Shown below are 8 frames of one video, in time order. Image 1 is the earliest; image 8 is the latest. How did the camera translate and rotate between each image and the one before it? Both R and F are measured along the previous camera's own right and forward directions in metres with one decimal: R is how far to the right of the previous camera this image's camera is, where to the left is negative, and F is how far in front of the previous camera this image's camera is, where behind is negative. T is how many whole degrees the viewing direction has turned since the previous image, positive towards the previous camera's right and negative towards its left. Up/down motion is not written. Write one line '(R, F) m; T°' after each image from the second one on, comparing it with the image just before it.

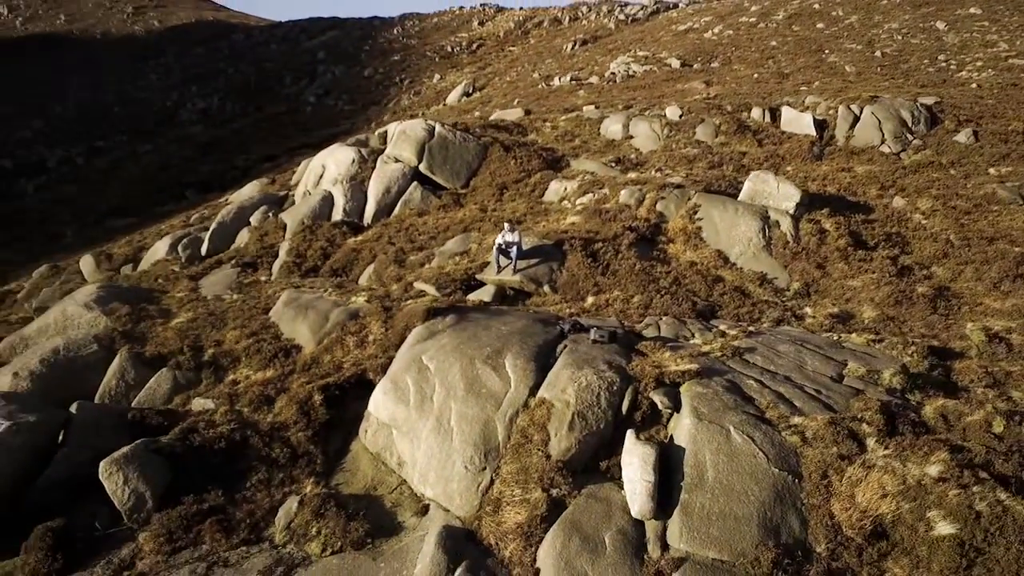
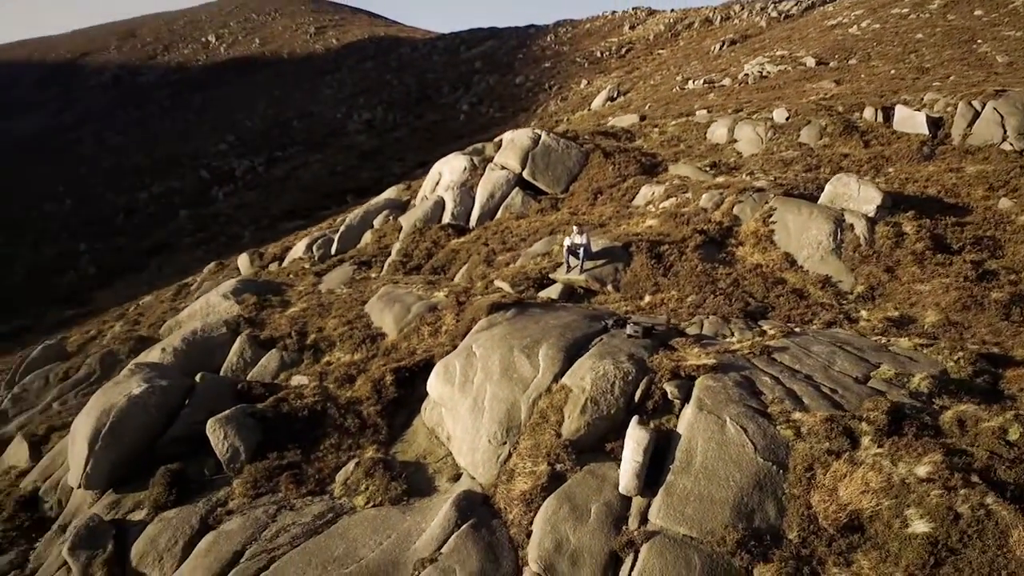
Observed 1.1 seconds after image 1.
(+2.2, -1.1) m; -13°
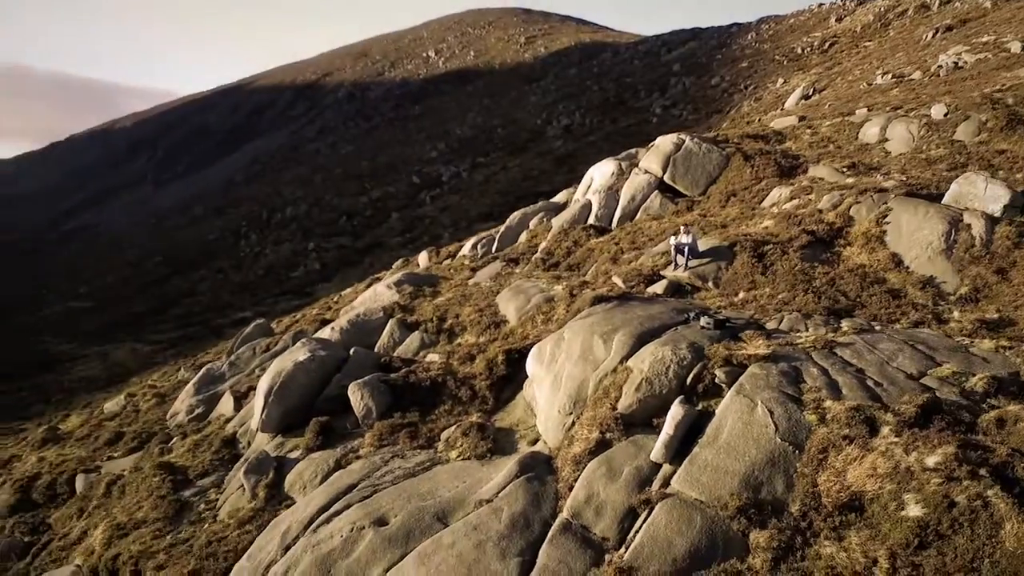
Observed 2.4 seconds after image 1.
(+2.6, -1.5) m; -16°
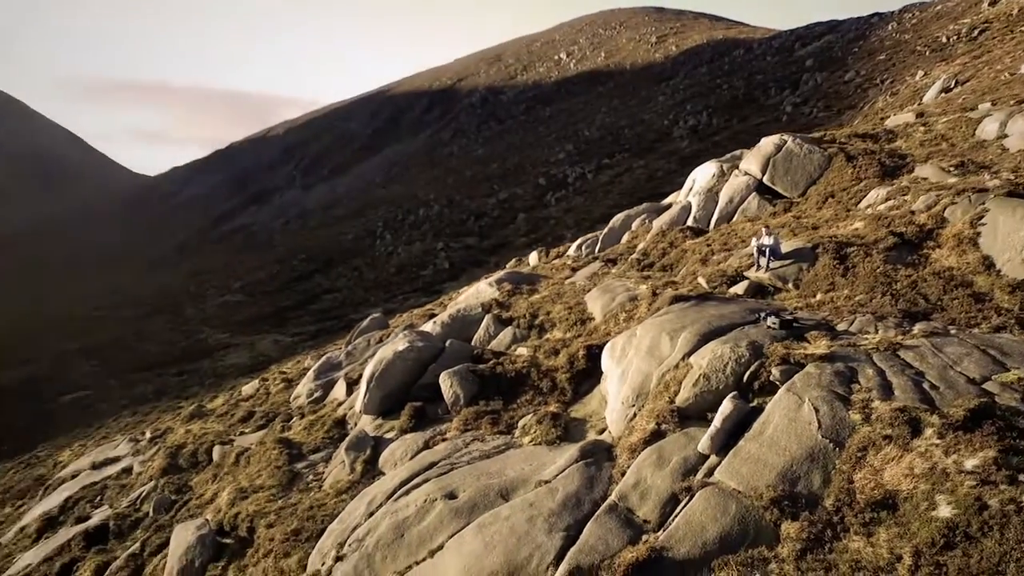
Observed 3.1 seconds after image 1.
(+1.3, -0.9) m; -10°
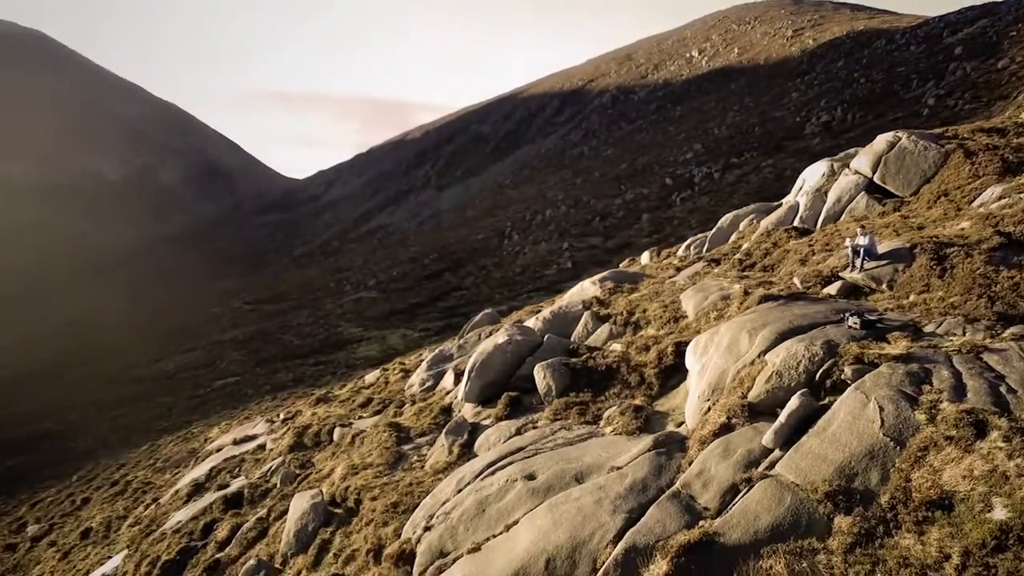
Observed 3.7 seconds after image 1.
(+1.1, -0.8) m; -10°
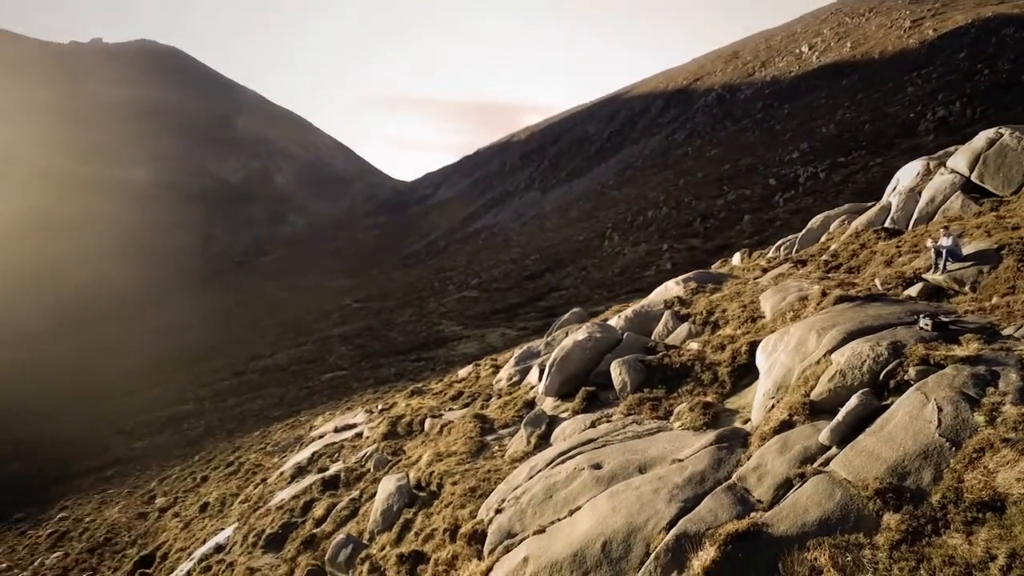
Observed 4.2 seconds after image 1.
(+0.8, -0.7) m; -8°
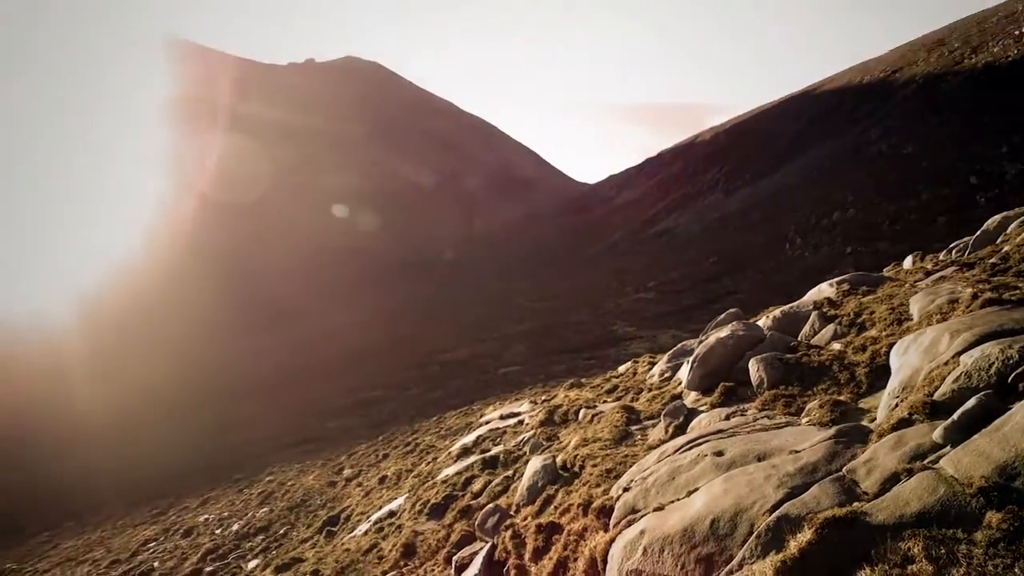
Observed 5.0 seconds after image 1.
(+1.2, -1.3) m; -13°
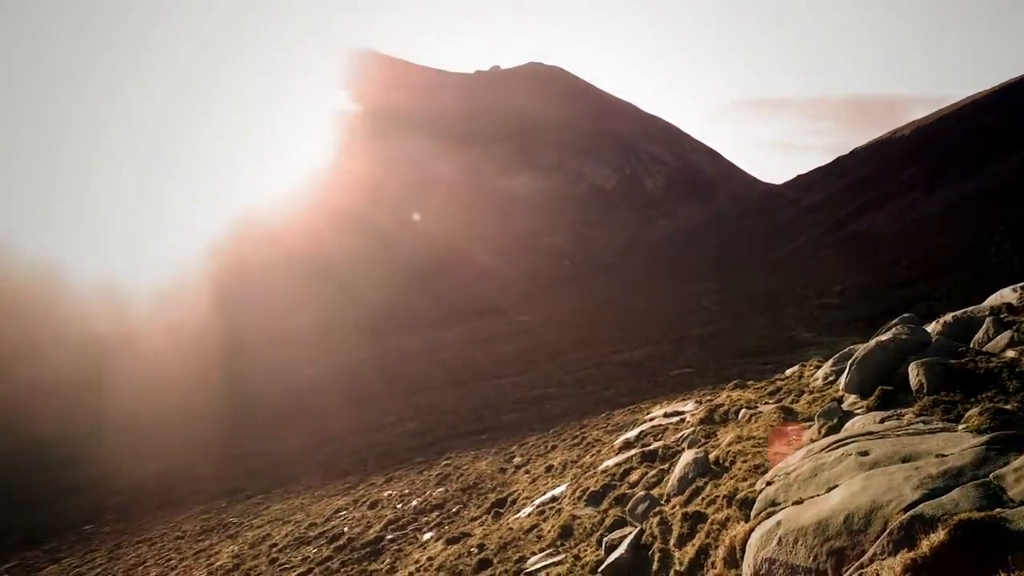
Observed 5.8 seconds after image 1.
(+0.7, -1.2) m; -13°
